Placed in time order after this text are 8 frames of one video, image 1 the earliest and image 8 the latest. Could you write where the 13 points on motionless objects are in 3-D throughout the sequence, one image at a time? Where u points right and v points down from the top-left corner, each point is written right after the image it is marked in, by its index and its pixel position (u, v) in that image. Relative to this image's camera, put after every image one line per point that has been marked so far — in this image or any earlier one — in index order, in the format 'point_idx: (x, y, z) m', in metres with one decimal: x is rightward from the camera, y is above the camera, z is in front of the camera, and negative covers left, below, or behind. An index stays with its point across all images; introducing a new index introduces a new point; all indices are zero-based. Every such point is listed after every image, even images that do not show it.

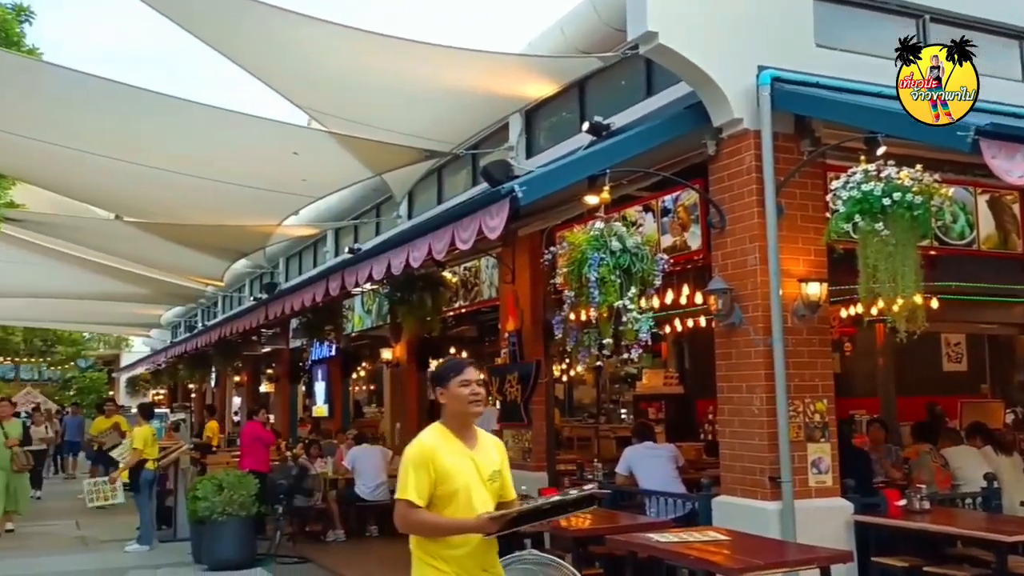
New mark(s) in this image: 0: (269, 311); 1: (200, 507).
0: (-3.1, -0.3, +10.9) m
1: (-3.4, -2.4, +9.0) m
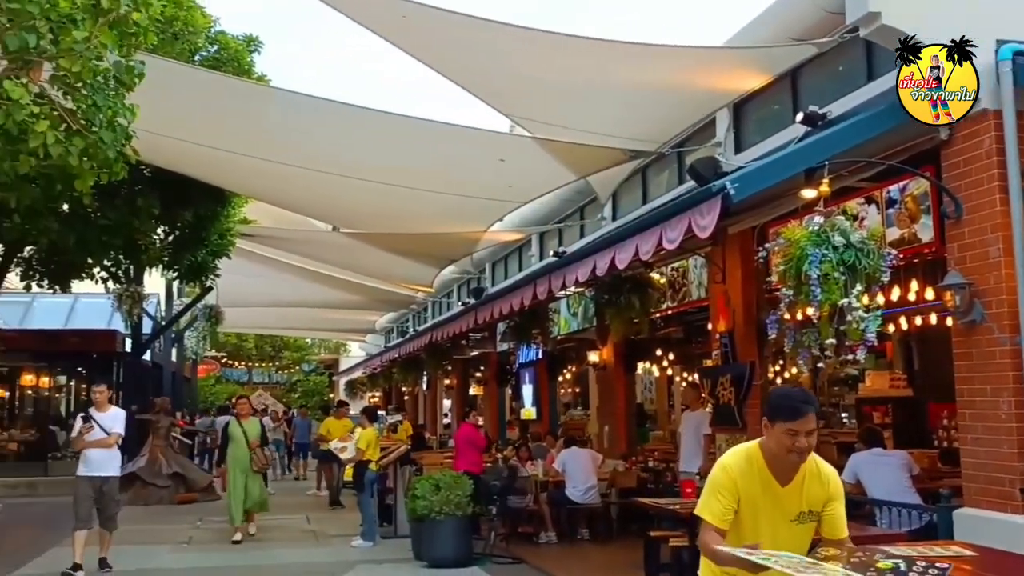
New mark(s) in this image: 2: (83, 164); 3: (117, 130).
0: (-0.4, -0.4, +11.1) m
1: (-1.0, -2.4, +9.3) m
2: (-4.6, +1.3, +8.9) m
3: (-4.3, +1.7, +9.1) m
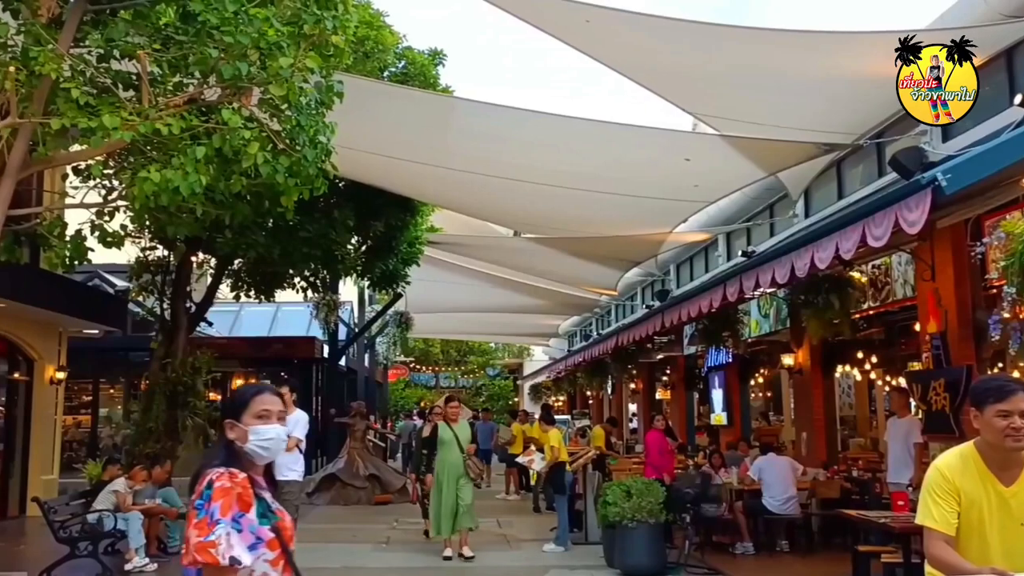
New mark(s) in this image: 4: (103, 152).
0: (+2.0, -0.4, +10.9) m
1: (+1.1, -2.5, +9.2) m
2: (-2.5, +1.2, +9.4) m
3: (-2.2, +1.6, +9.6) m
4: (-4.3, +1.4, +8.8) m
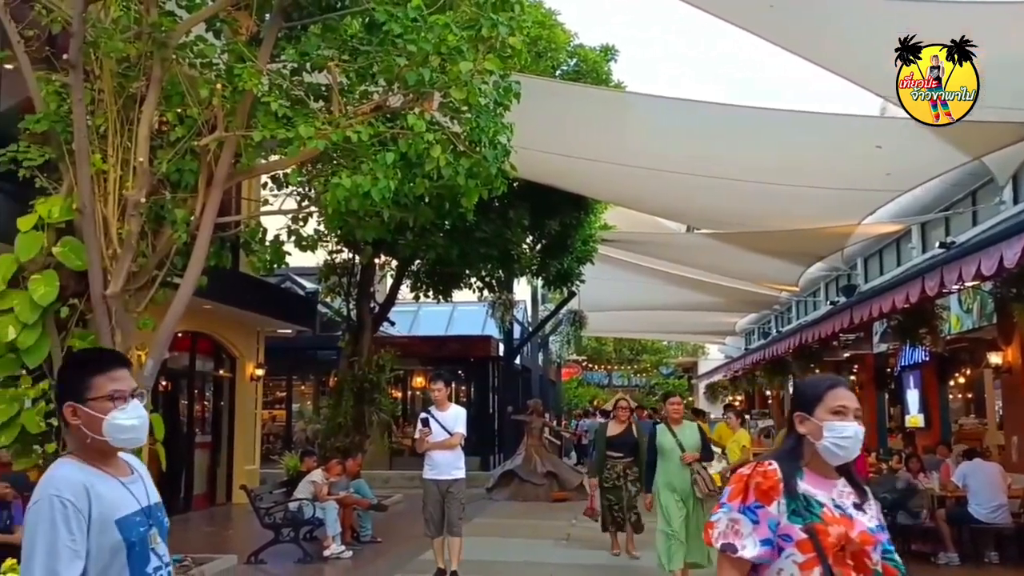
0: (+4.2, -0.3, +10.4) m
1: (+3.1, -2.4, +8.9) m
2: (-0.5, +1.2, +9.6) m
3: (-0.2, +1.6, +9.7) m
4: (-2.4, +1.4, +9.3) m
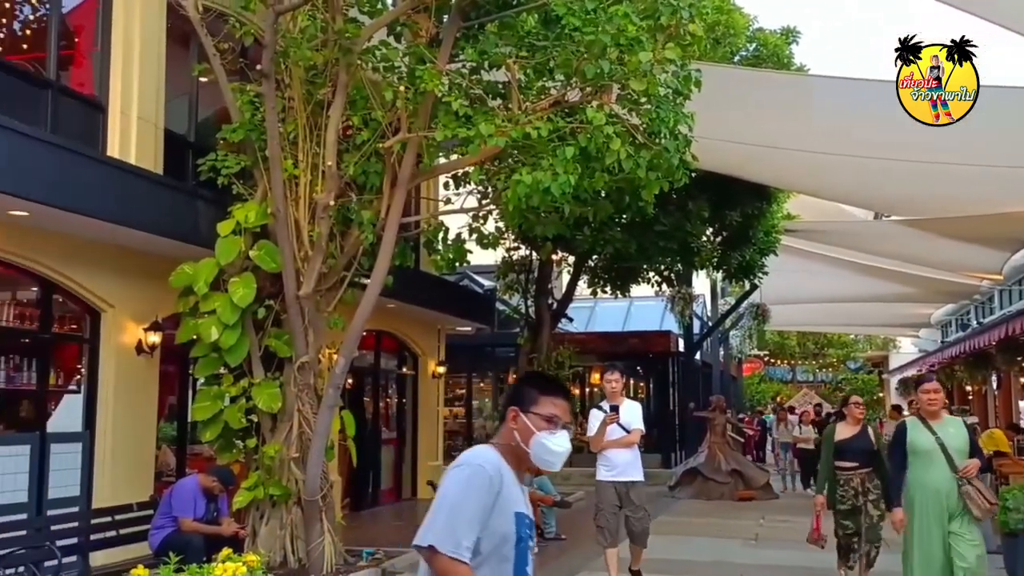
0: (+6.3, -0.2, +9.7) m
1: (+5.1, -2.3, +8.3) m
2: (+1.5, +1.3, +9.4) m
3: (+1.9, +1.7, +9.5) m
4: (-0.4, +1.5, +9.4) m
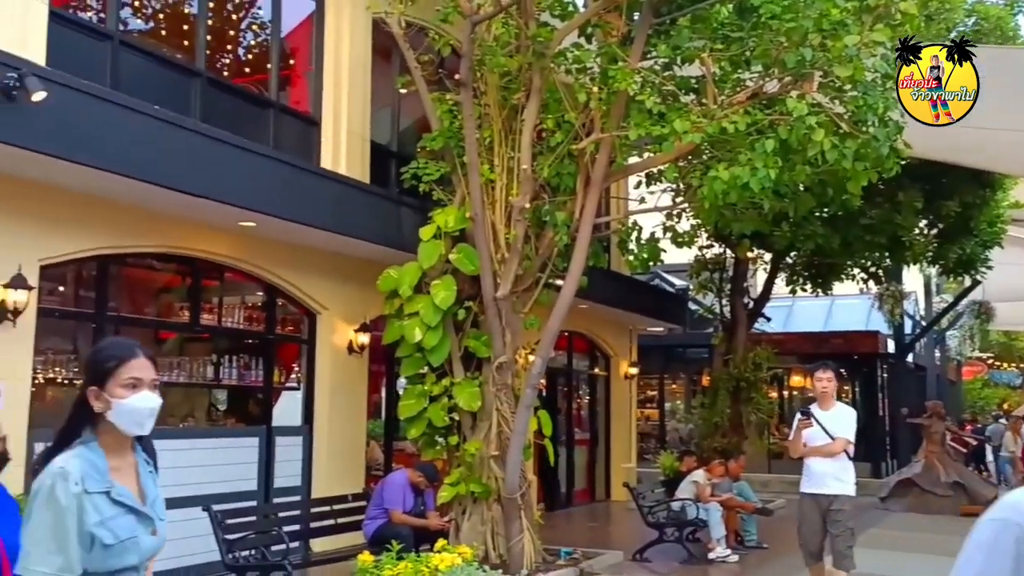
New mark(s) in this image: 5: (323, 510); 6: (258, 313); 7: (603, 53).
0: (+8.4, -0.1, +8.3) m
1: (+7.0, -2.2, +7.1) m
2: (+3.7, +1.3, +8.9) m
3: (+4.0, +1.7, +9.0) m
4: (+1.8, +1.5, +9.2) m
5: (-2.1, -2.5, +9.4) m
6: (-3.1, -0.3, +10.1) m
7: (+1.0, +2.7, +9.5) m
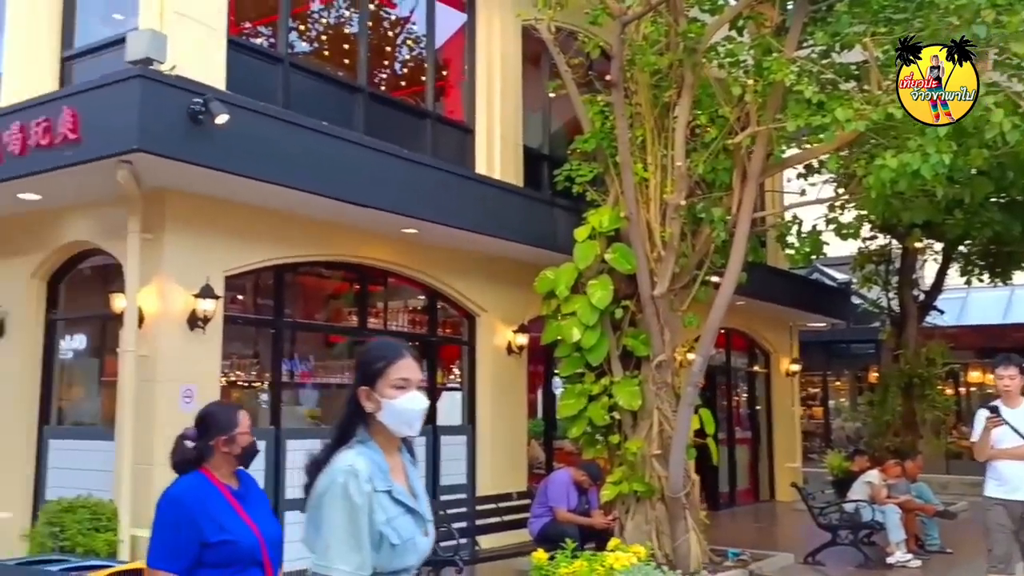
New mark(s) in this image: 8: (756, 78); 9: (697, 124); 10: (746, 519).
0: (+10.0, +0.1, +7.1) m
1: (+8.5, -2.0, +6.1) m
2: (+5.3, +1.4, +8.4) m
3: (+5.7, +1.9, +8.4) m
4: (+3.5, +1.5, +8.9) m
5: (-0.3, -2.5, +9.7) m
6: (-1.1, -0.4, +10.4) m
7: (+2.7, +2.7, +9.3) m
8: (+2.7, +2.4, +9.3) m
9: (+2.2, +1.9, +9.9) m
10: (+3.1, -3.2, +11.5) m
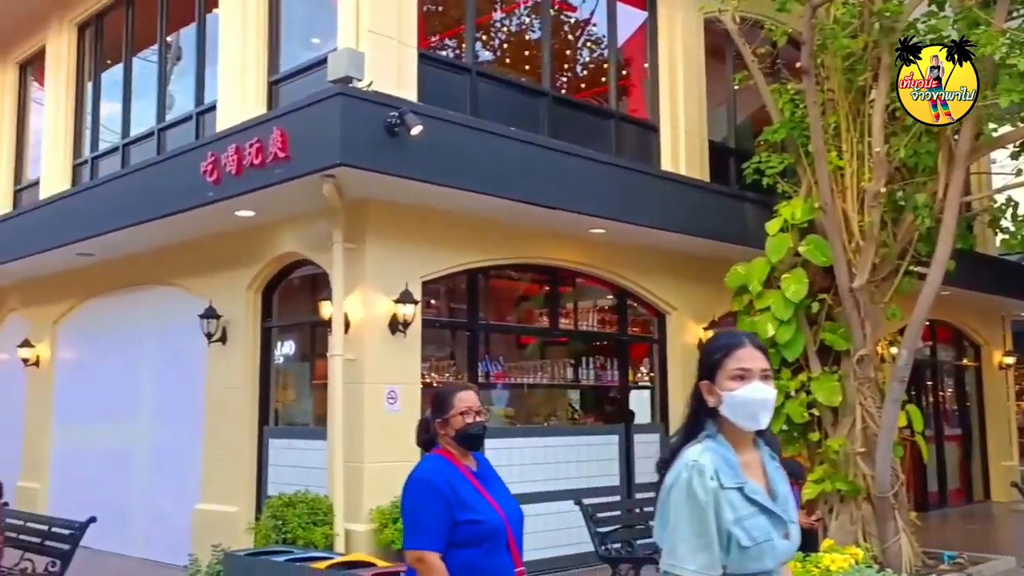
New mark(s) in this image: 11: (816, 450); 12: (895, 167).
0: (+11.7, +0.5, +5.6) m
1: (+10.1, -1.7, +4.8) m
2: (+7.2, +1.6, +7.5) m
3: (+7.6, +2.1, +7.5) m
4: (+5.5, +1.7, +8.3) m
5: (+2.0, -2.5, +9.6) m
6: (+1.2, -0.3, +10.5) m
7: (+4.7, +2.8, +8.8) m
8: (+4.8, +2.5, +8.8) m
9: (+4.3, +2.0, +9.4) m
10: (+5.6, -3.0, +10.9) m
11: (+3.5, -1.9, +9.6) m
12: (+4.2, +1.3, +9.2) m
